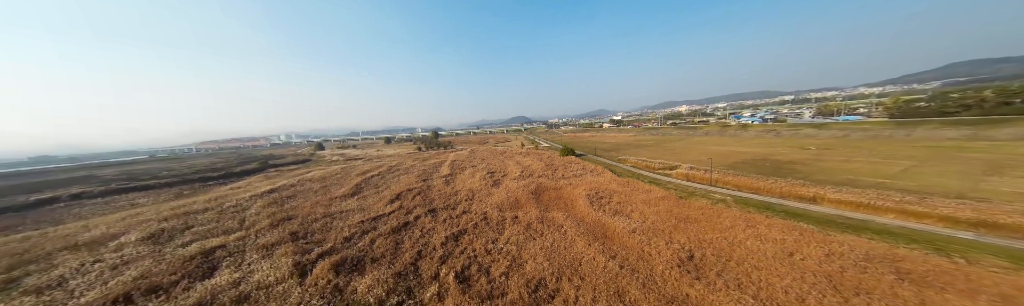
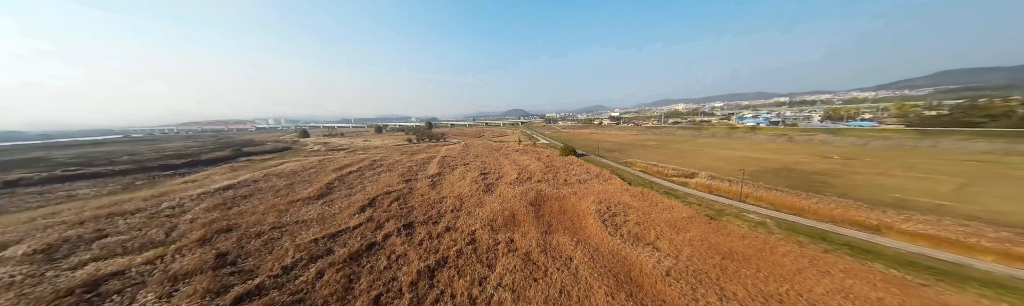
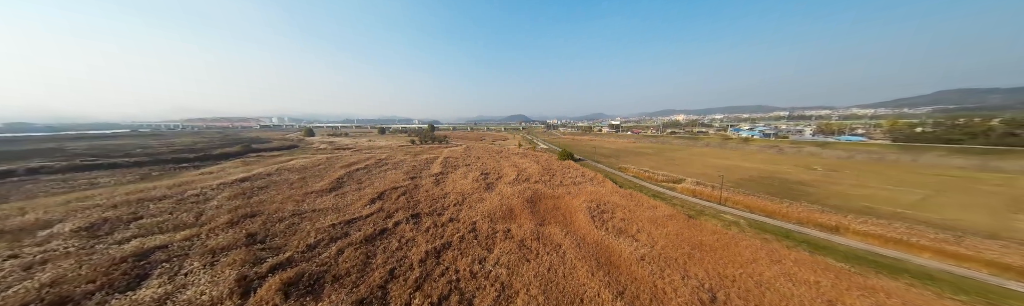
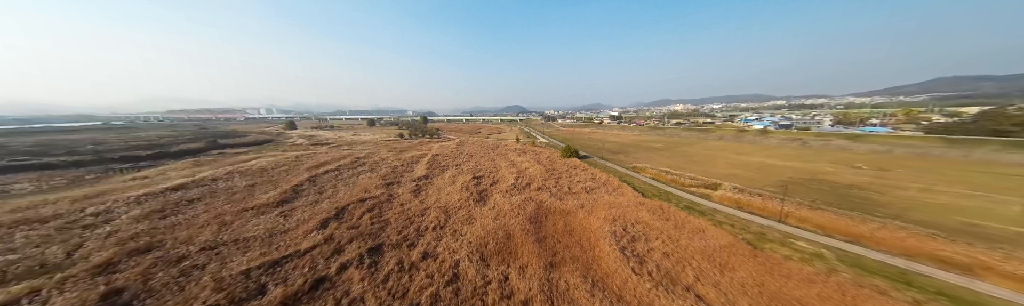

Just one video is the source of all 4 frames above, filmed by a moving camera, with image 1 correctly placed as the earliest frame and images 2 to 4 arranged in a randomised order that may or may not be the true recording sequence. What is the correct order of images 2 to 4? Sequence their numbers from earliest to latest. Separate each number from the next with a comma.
3, 2, 4
